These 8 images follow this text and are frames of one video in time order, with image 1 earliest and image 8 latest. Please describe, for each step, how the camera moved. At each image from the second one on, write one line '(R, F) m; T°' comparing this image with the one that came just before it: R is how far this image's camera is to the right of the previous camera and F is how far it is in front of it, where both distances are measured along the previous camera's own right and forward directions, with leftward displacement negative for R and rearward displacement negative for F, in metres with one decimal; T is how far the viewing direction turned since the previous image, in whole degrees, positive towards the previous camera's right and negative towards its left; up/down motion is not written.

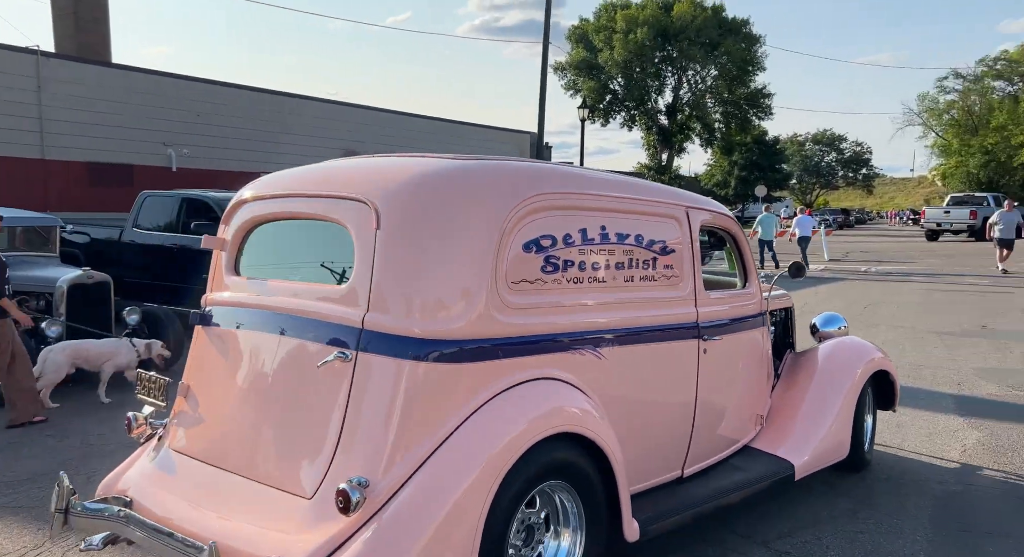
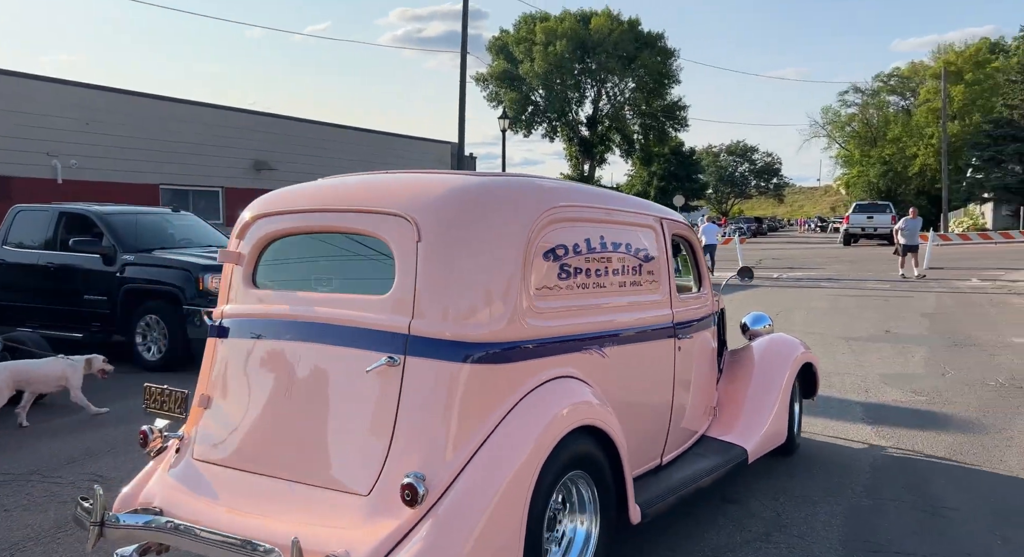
(-0.2, -0.1) m; +6°
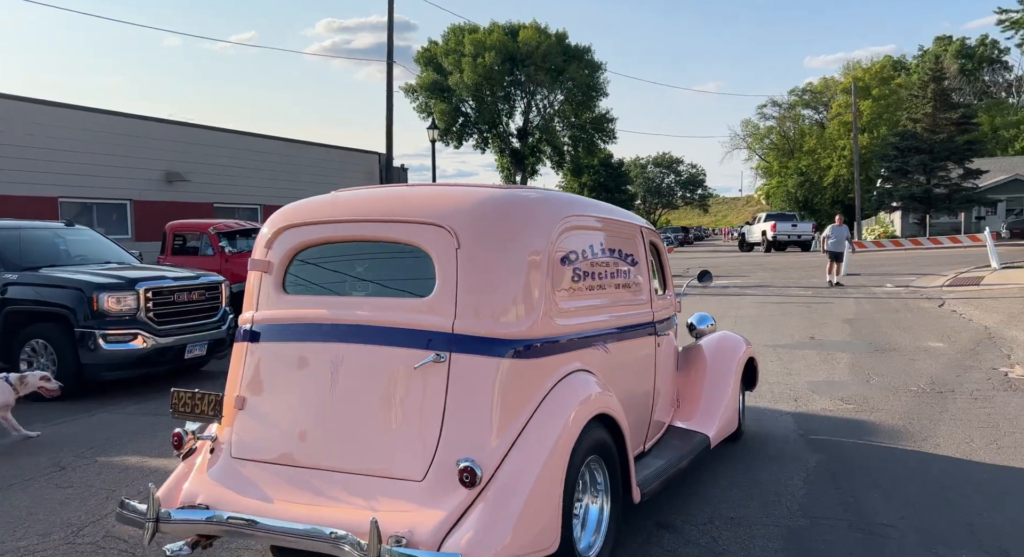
(-0.2, 0.0) m; +5°
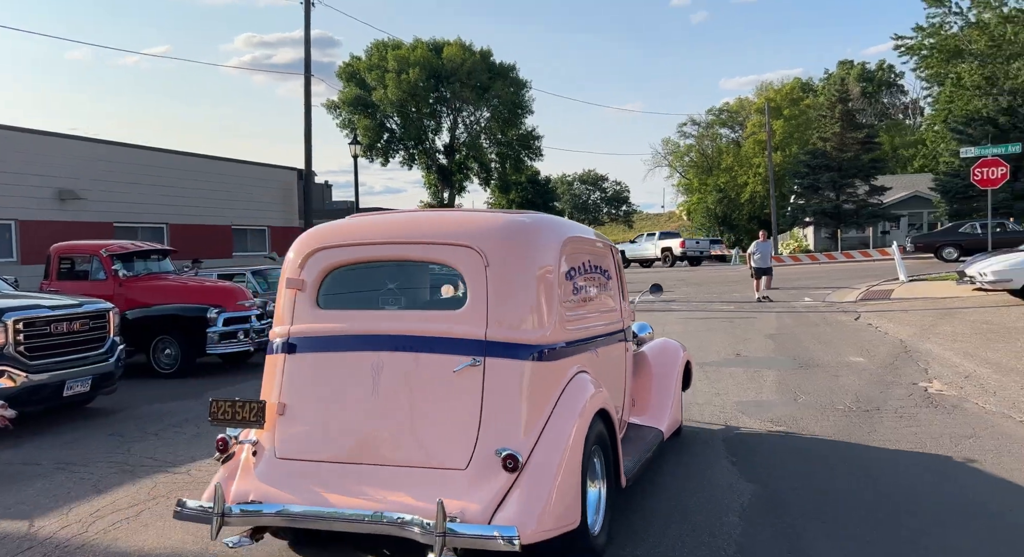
(-0.2, +0.2) m; +5°
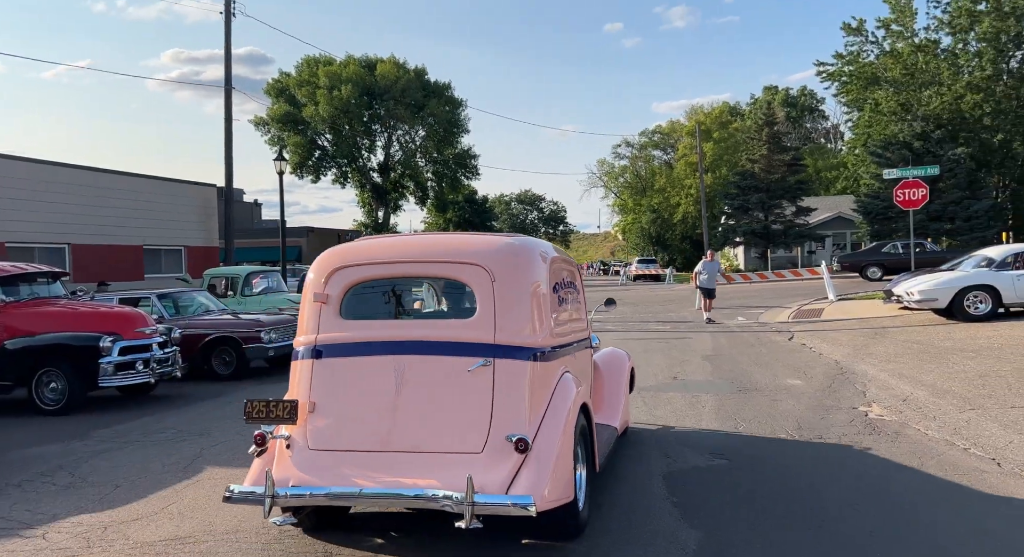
(-0.1, +0.2) m; +5°
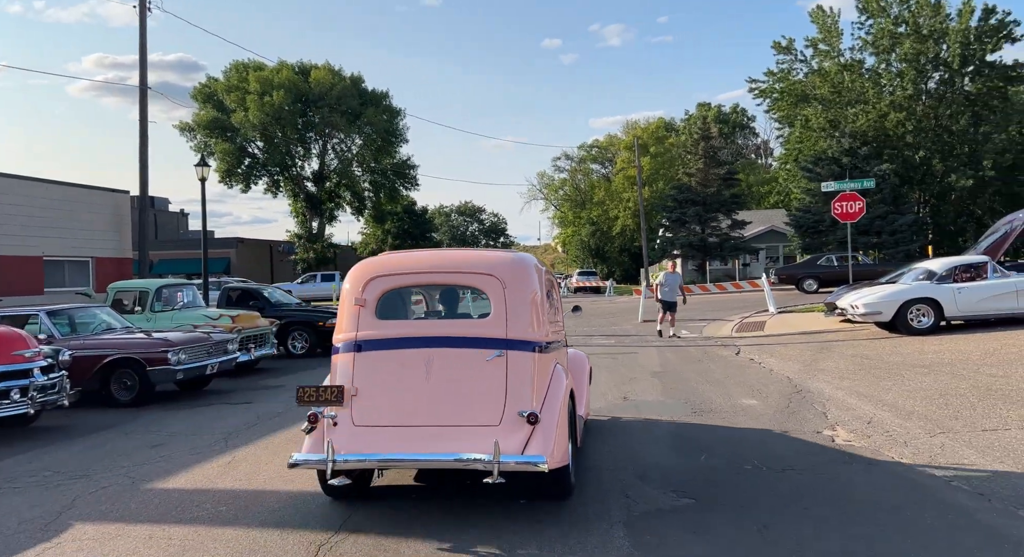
(-0.1, +0.7) m; +4°
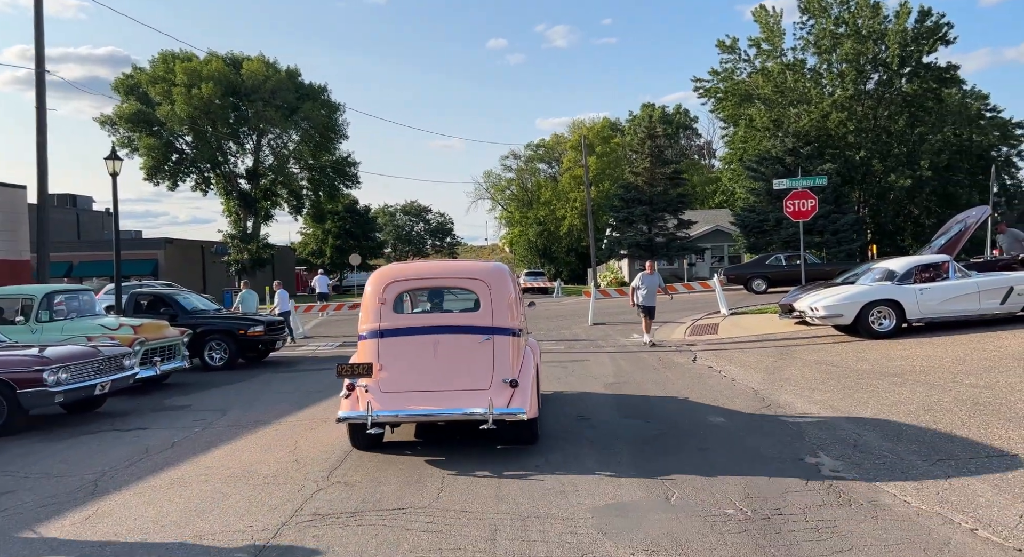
(+0.1, +1.2) m; +4°
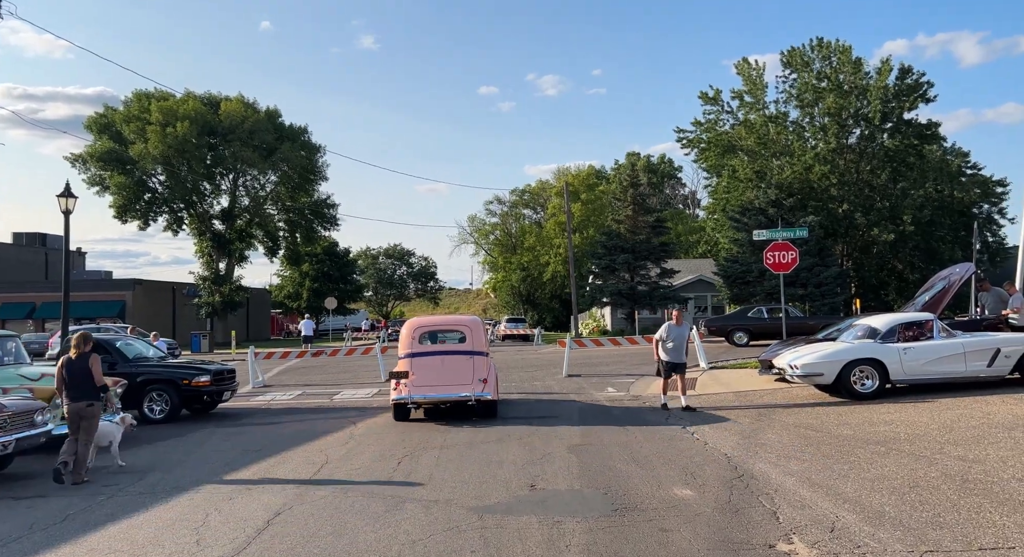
(+0.4, +1.0) m; +1°
